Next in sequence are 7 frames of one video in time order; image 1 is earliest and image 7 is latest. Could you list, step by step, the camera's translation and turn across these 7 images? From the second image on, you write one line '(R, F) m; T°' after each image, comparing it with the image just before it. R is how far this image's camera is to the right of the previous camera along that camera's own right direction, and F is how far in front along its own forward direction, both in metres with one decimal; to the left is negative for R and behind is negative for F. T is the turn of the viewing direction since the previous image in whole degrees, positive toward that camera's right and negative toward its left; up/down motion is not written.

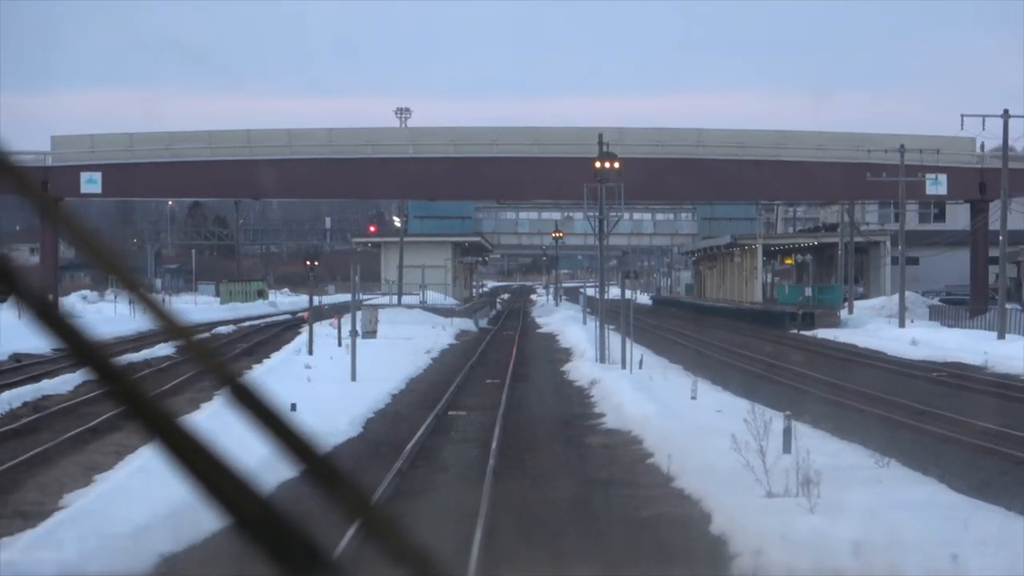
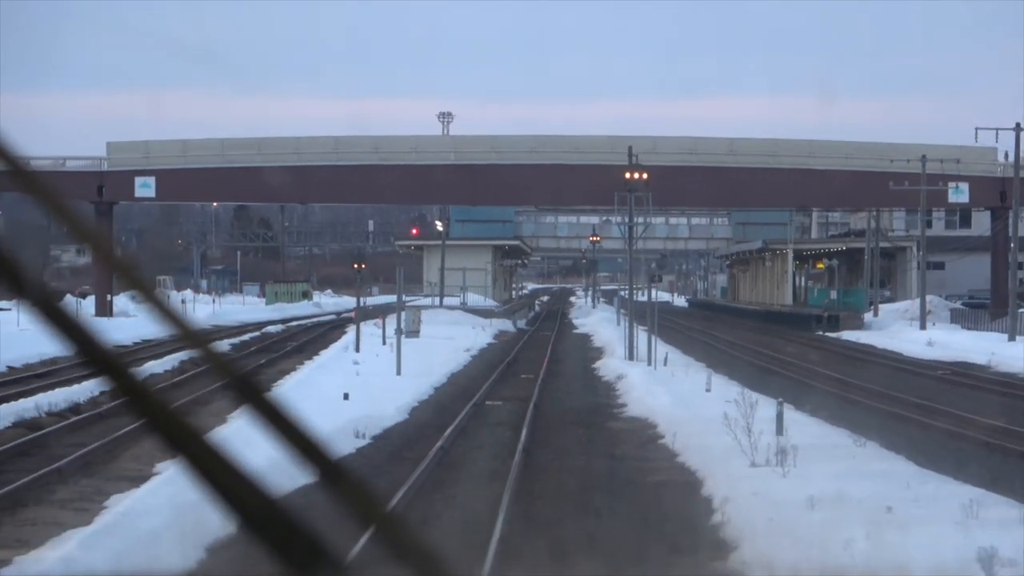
(+0.2, -2.1) m; -2°
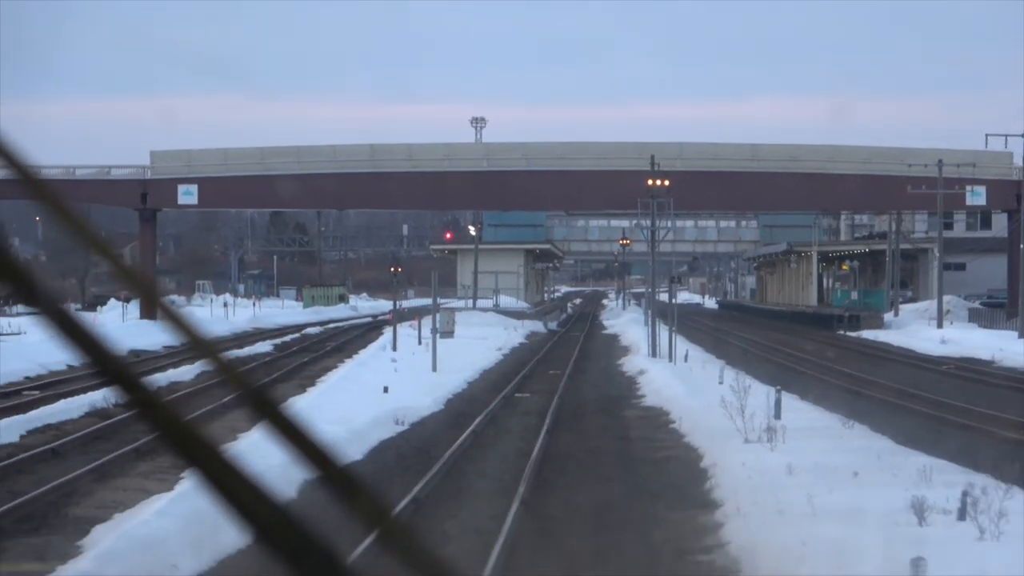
(+0.2, -1.9) m; -2°
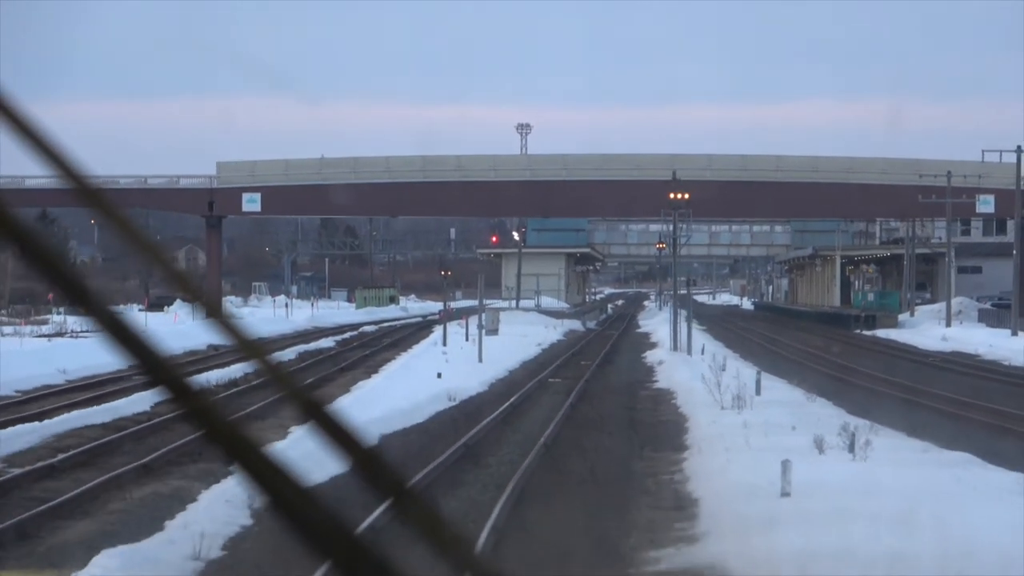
(+0.3, -4.2) m; -2°
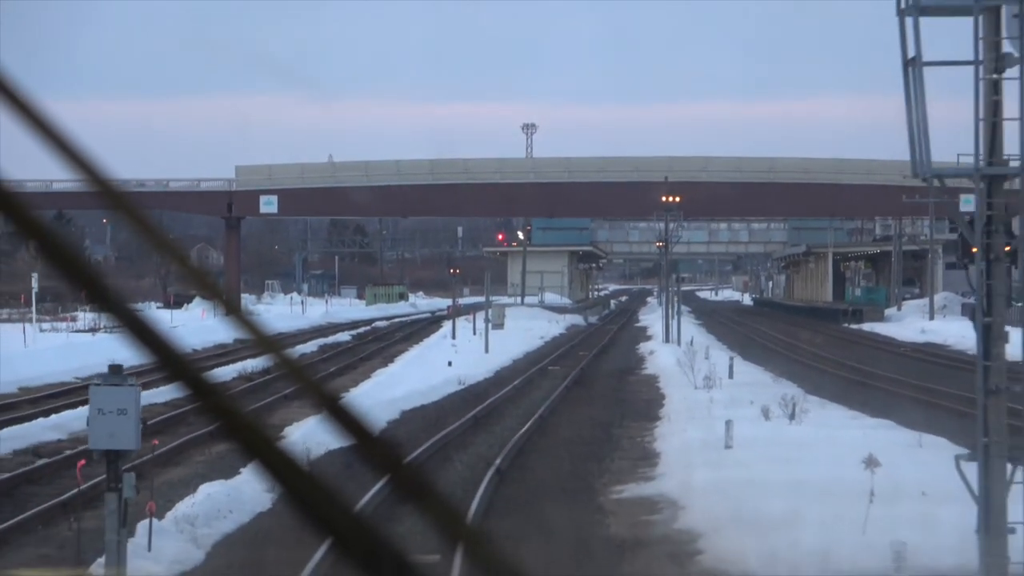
(+0.1, -2.9) m; 0°
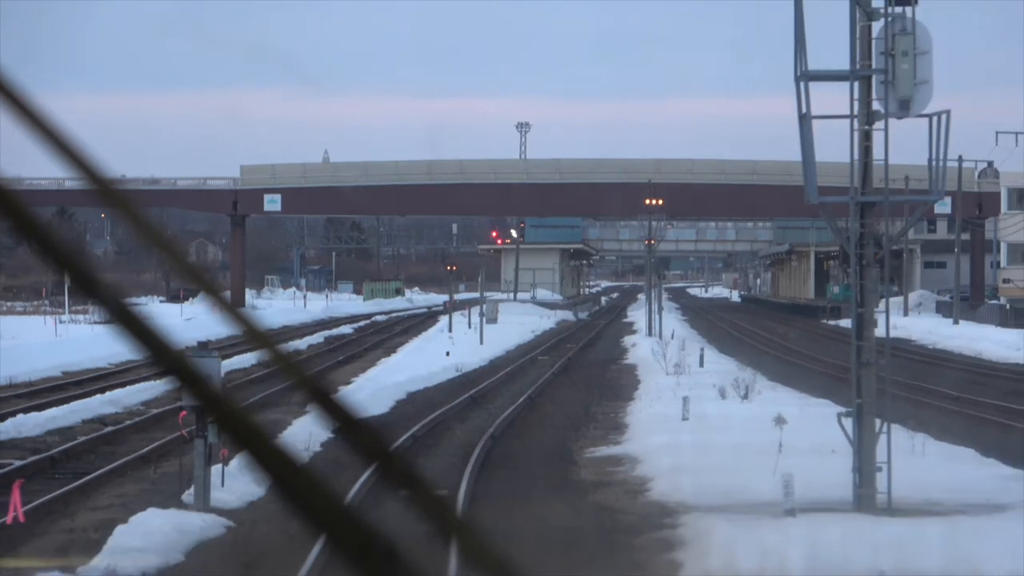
(0.0, -2.6) m; 0°
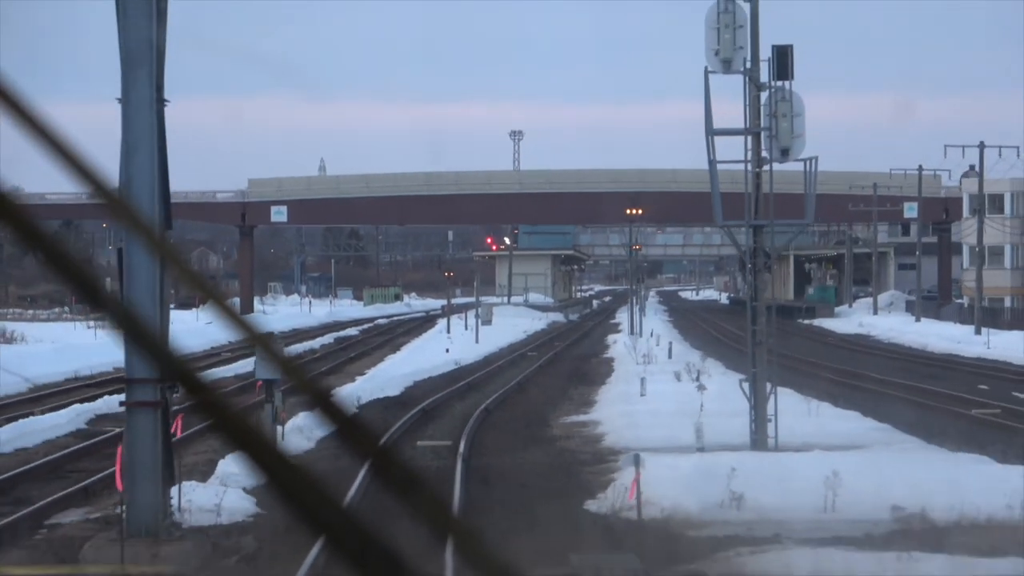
(+0.1, -3.8) m; 0°
